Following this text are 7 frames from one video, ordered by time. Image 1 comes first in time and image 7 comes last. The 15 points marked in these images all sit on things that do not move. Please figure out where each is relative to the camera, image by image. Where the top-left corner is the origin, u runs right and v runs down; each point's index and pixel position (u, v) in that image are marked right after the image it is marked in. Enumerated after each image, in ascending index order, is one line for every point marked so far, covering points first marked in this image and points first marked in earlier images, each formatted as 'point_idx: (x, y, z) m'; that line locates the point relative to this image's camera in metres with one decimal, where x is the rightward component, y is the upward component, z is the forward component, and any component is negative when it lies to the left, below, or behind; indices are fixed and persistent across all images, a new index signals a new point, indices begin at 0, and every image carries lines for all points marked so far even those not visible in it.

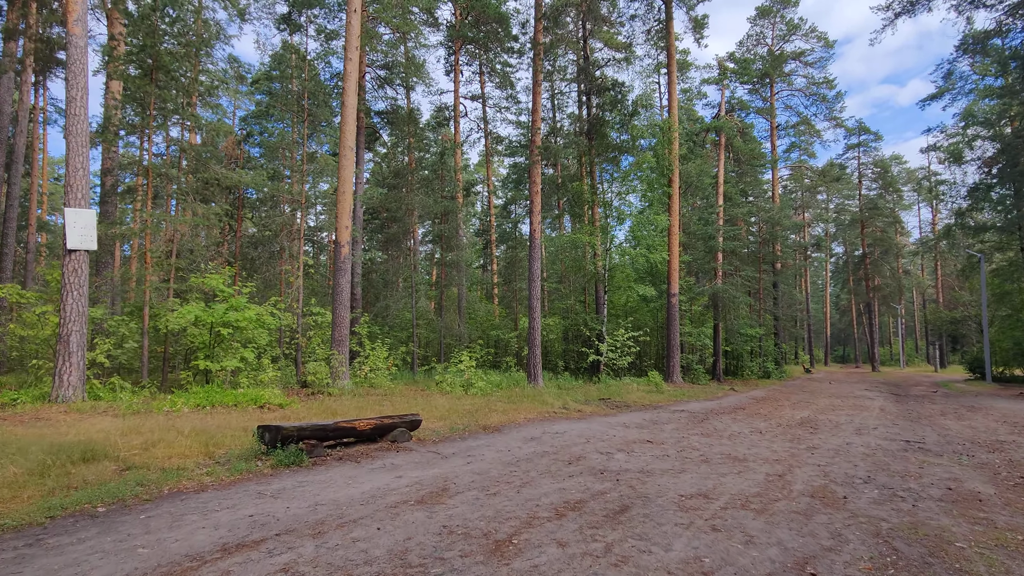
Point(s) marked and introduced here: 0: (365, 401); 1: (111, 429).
0: (-2.7, -2.1, +10.9) m
1: (-4.7, -1.7, +7.0) m
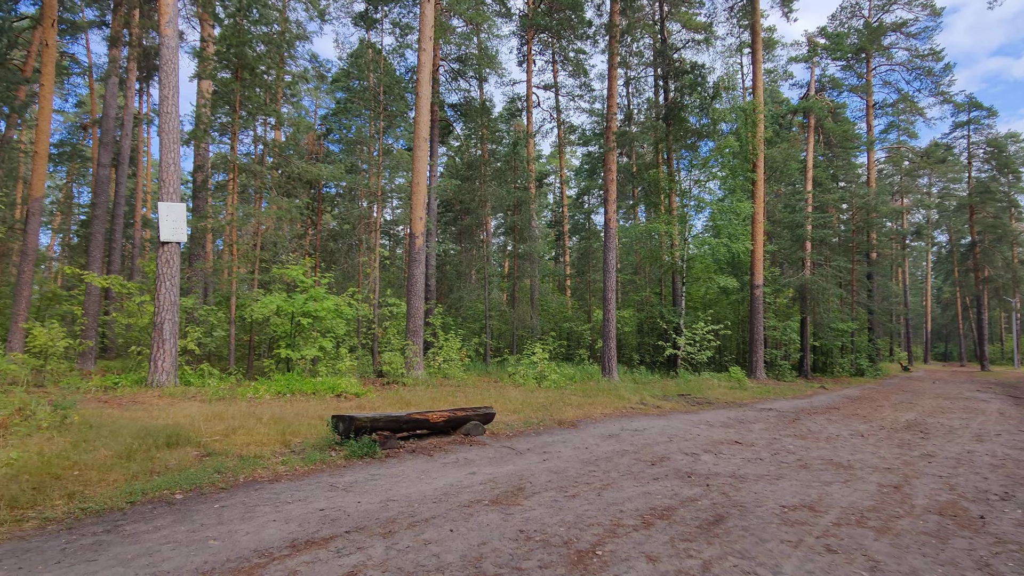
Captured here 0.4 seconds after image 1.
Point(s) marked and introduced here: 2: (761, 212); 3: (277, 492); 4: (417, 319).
0: (-1.4, -1.9, +10.9) m
1: (-3.8, -1.5, +7.2) m
2: (+7.3, +2.2, +17.4) m
3: (-1.6, -1.4, +4.1) m
4: (-2.1, -0.7, +13.0) m
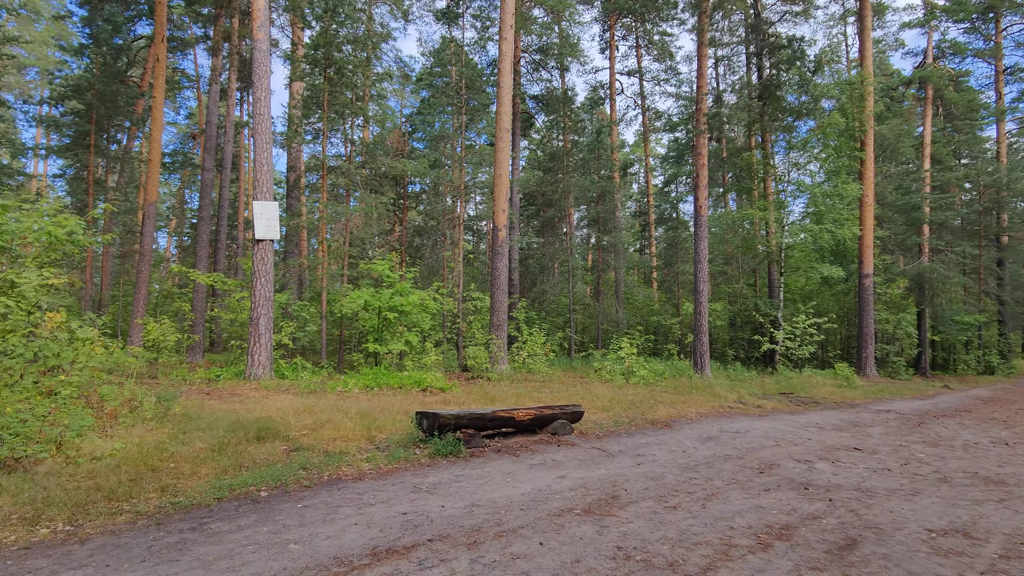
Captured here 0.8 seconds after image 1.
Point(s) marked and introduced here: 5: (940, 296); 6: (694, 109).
0: (+0.2, -1.8, +10.7) m
1: (-2.8, -1.5, +7.3) m
2: (+9.6, +2.5, +15.9) m
3: (-1.0, -1.3, +3.9) m
4: (-0.3, -0.6, +12.9) m
5: (+13.6, -0.3, +18.8) m
6: (+5.9, +5.8, +19.3) m
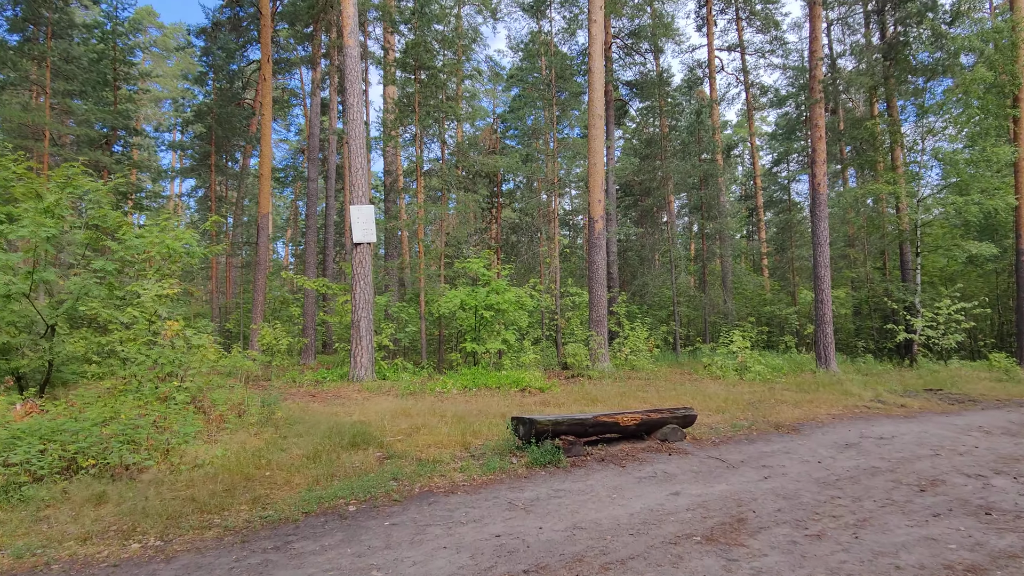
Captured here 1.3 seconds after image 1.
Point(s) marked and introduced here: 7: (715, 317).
0: (+2.0, -1.7, +10.1) m
1: (-1.5, -1.5, +7.3) m
2: (+11.9, +3.0, +13.6) m
3: (-0.4, -1.3, +3.6) m
4: (+1.8, -0.4, +12.3) m
5: (+16.4, +0.4, +15.9) m
6: (+8.7, +6.2, +17.6) m
7: (+6.8, -1.0, +19.8) m
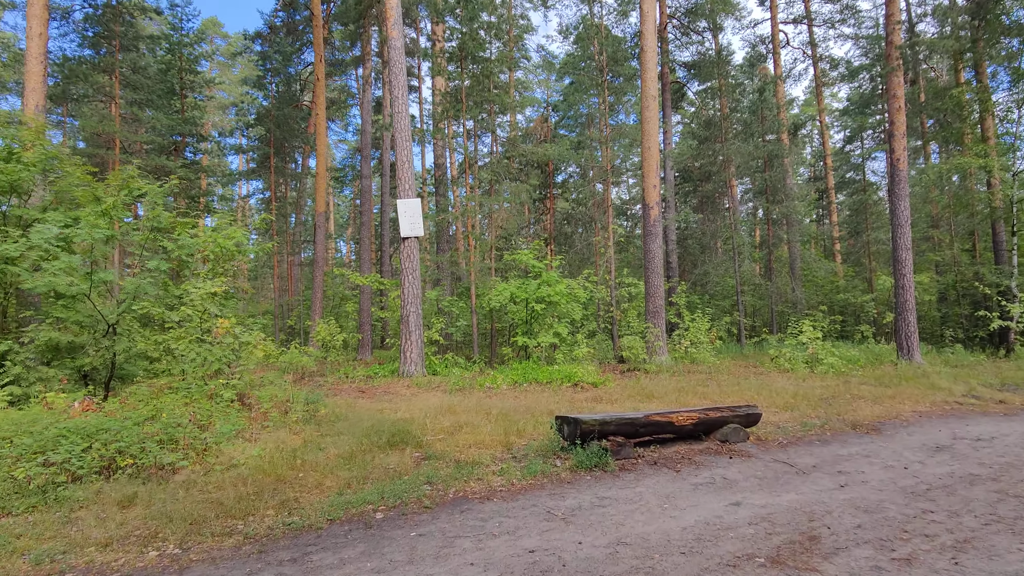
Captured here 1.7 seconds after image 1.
0: (+2.8, -1.5, +9.5) m
1: (-0.9, -1.4, +7.1) m
2: (+12.9, +3.4, +12.0) m
3: (-0.2, -1.3, +3.3) m
4: (+2.9, -0.2, +11.8) m
5: (+17.7, +1.0, +13.8) m
6: (+10.1, +6.6, +16.3) m
7: (+8.6, -0.6, +18.7) m
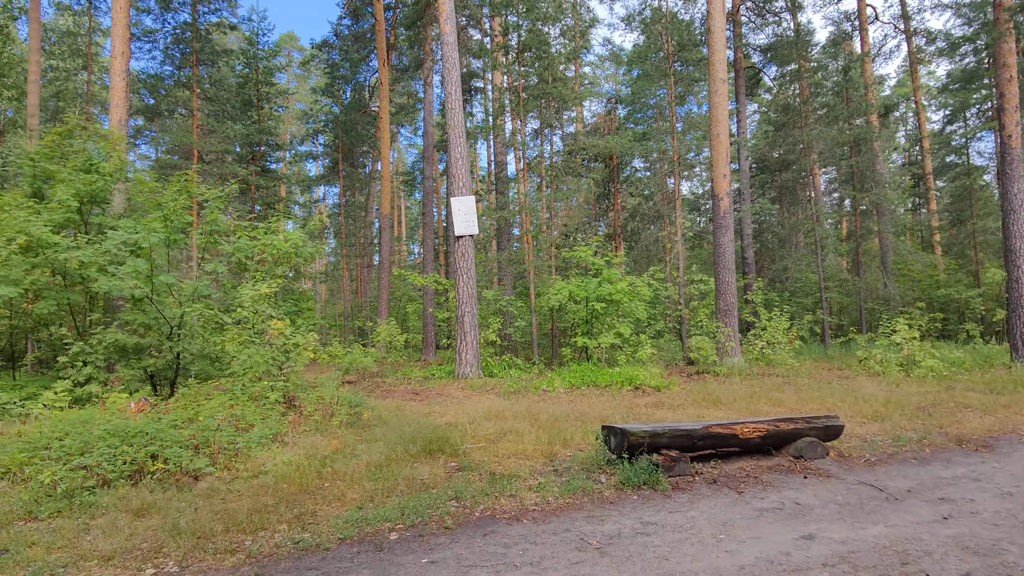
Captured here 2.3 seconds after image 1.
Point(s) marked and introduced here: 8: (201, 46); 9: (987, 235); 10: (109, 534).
0: (+3.7, -1.4, +8.7) m
1: (-0.3, -1.4, +6.8) m
2: (+14.0, +3.6, +10.0) m
3: (0.0, -1.3, +3.0) m
4: (+4.0, -0.2, +11.0) m
5: (+19.0, +1.2, +11.2) m
6: (+11.7, +6.7, +14.6) m
7: (+10.5, -0.4, +17.2) m
8: (-9.4, +7.3, +17.9) m
9: (+14.3, +1.6, +17.8) m
10: (-2.1, -1.3, +3.1) m
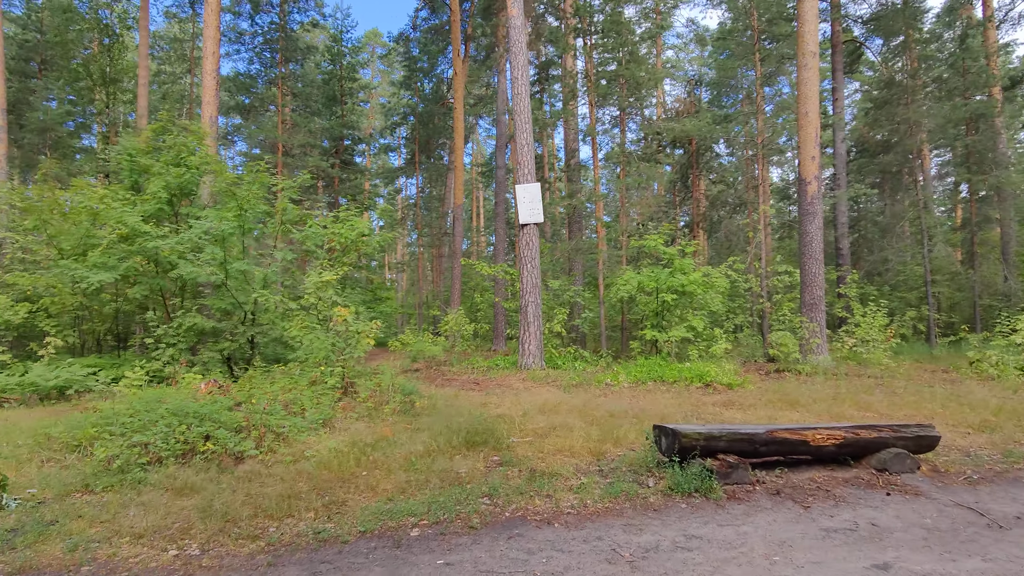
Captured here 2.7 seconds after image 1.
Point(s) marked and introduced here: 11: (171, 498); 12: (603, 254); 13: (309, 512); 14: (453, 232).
0: (+4.5, -1.3, +8.0) m
1: (+0.3, -1.3, +6.6) m
2: (+15.0, +3.6, +7.8) m
3: (+0.1, -1.2, +2.7) m
4: (+5.2, 0.0, +10.1) m
5: (+20.0, +1.2, +8.3) m
6: (+13.3, +6.8, +12.6) m
7: (+12.4, -0.3, +15.4) m
8: (-7.1, +7.7, +18.7) m
9: (+16.3, +1.7, +15.5) m
10: (-2.0, -1.2, +3.2) m
11: (-1.9, -1.2, +3.4) m
12: (+1.7, +0.6, +11.1) m
13: (-1.1, -1.2, +3.2) m
14: (-1.8, +1.8, +18.7) m
